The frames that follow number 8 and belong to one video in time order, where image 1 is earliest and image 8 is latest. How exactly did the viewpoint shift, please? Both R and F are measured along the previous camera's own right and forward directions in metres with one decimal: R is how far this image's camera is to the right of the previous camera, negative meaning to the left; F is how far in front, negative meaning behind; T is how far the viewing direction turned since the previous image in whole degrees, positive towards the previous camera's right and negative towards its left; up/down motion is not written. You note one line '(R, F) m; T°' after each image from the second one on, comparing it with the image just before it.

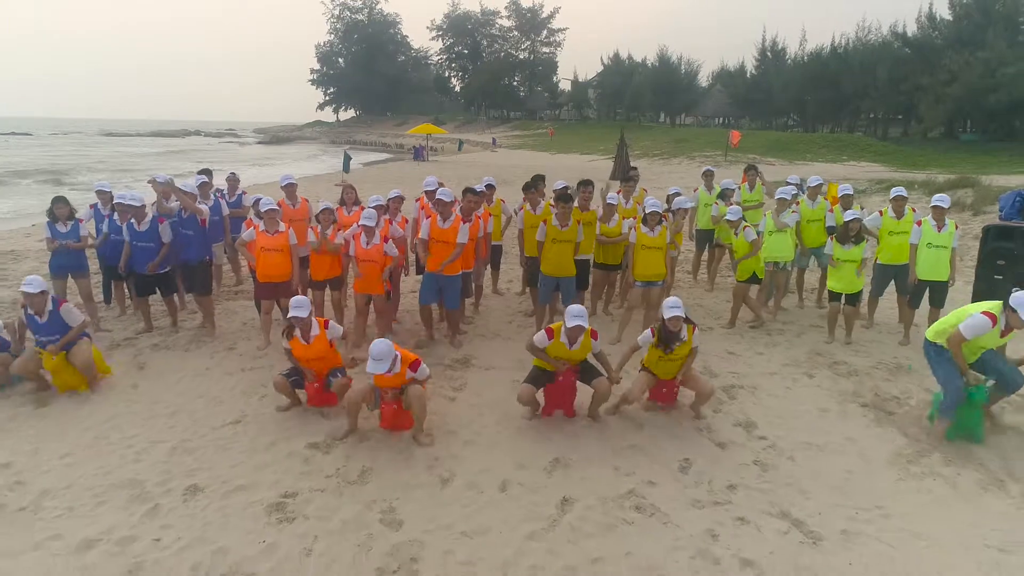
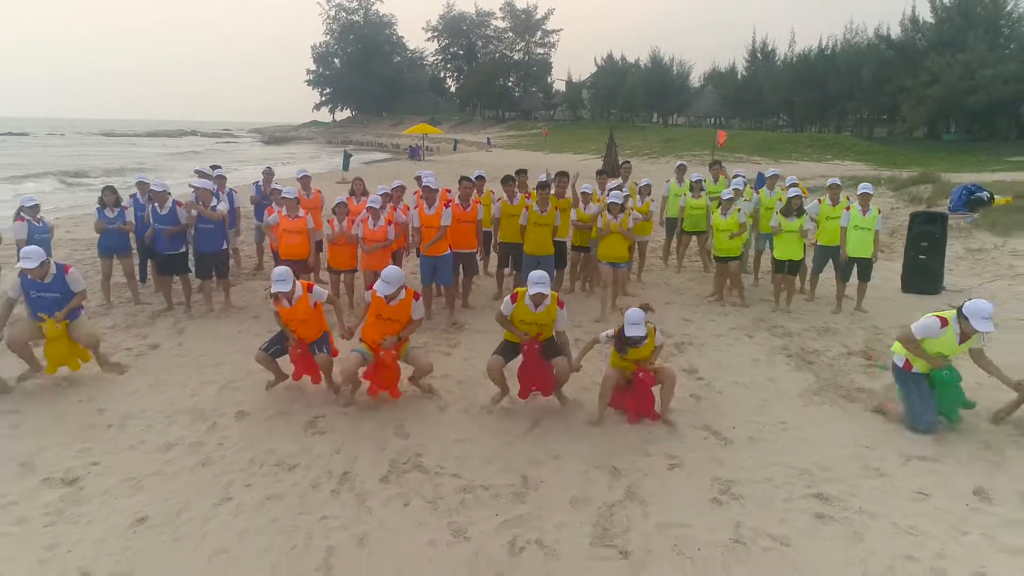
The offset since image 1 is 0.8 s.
(+0.1, -1.1) m; 0°
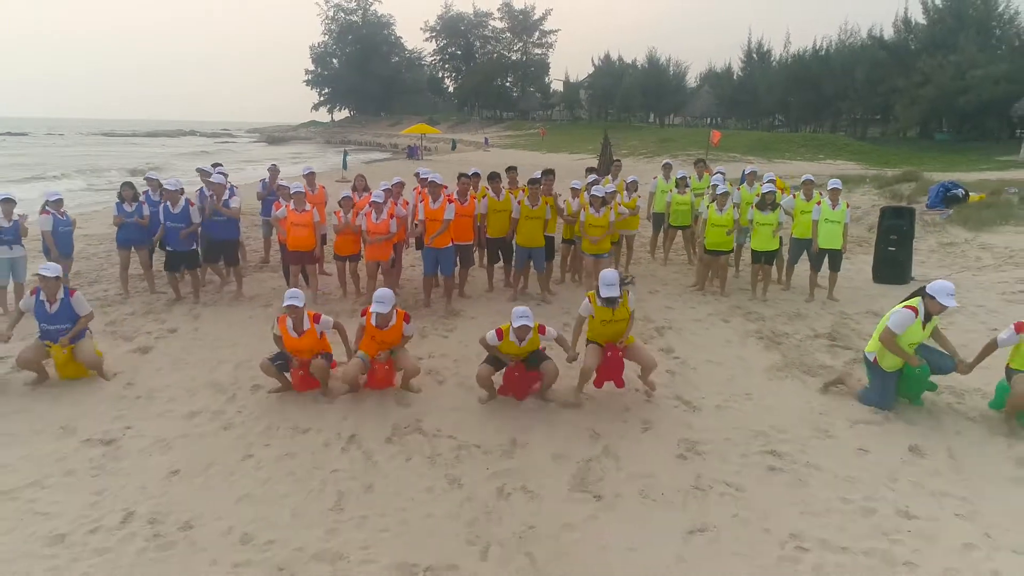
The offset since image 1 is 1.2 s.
(+0.1, -0.5) m; 0°
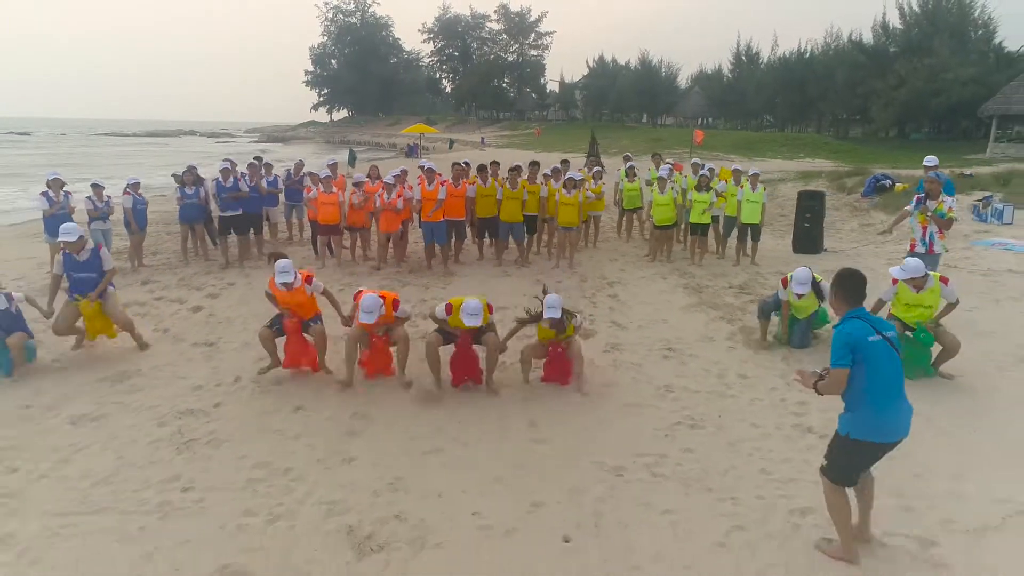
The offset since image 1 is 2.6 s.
(+0.2, -2.0) m; 0°
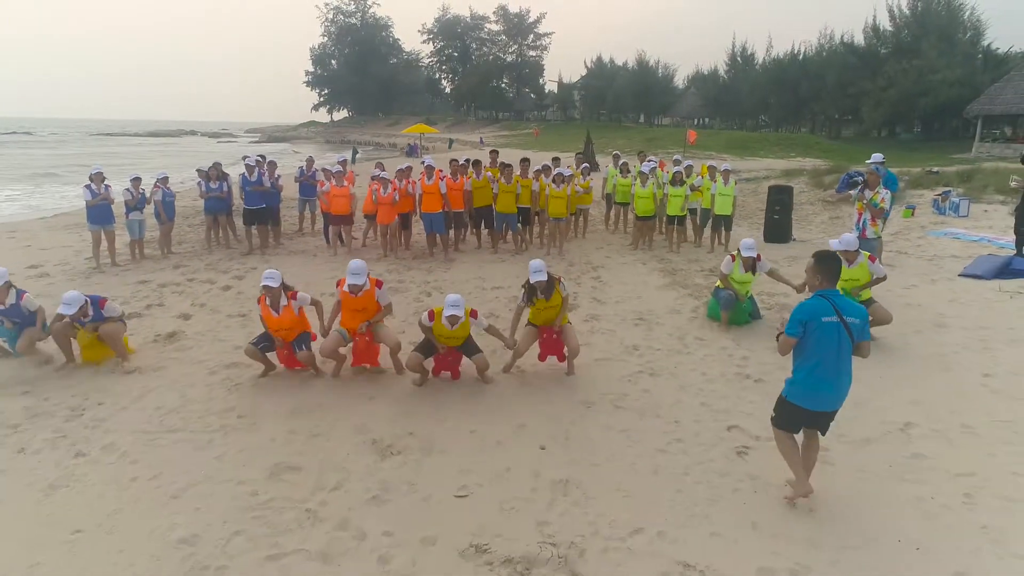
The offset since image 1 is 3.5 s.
(+0.1, -1.0) m; 0°
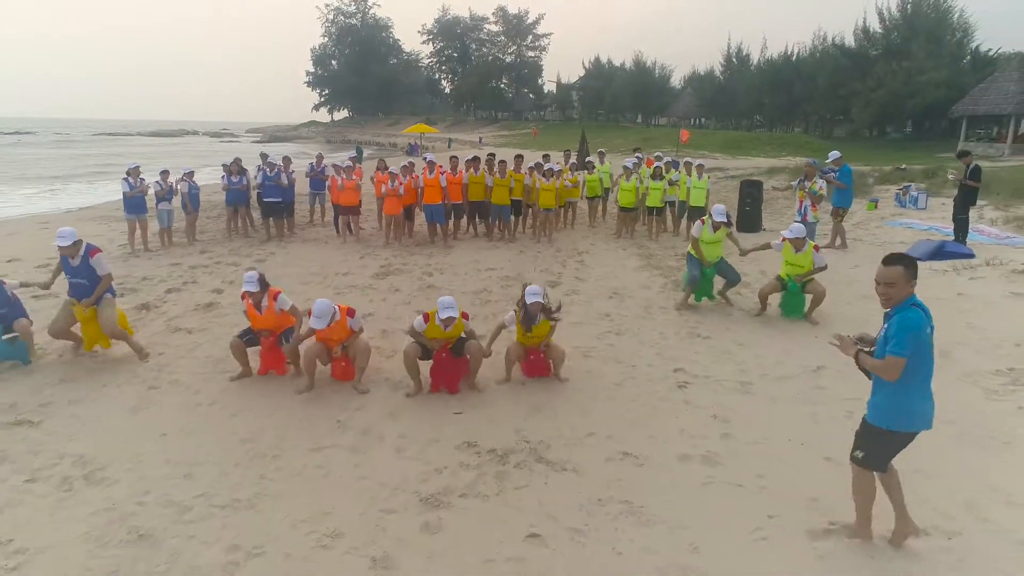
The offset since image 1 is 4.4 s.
(+0.1, -1.1) m; 0°
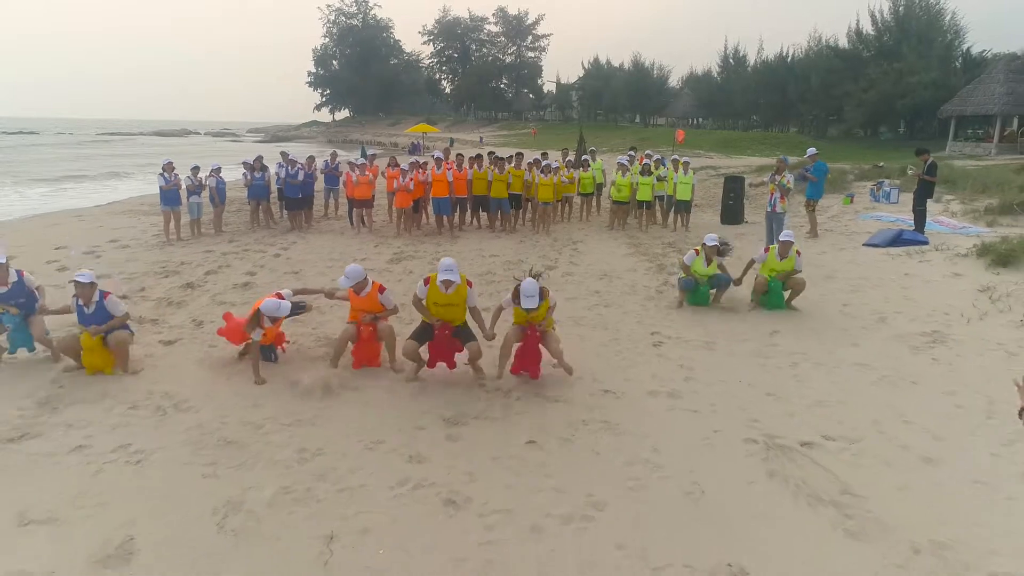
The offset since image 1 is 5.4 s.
(0.0, -1.0) m; 0°
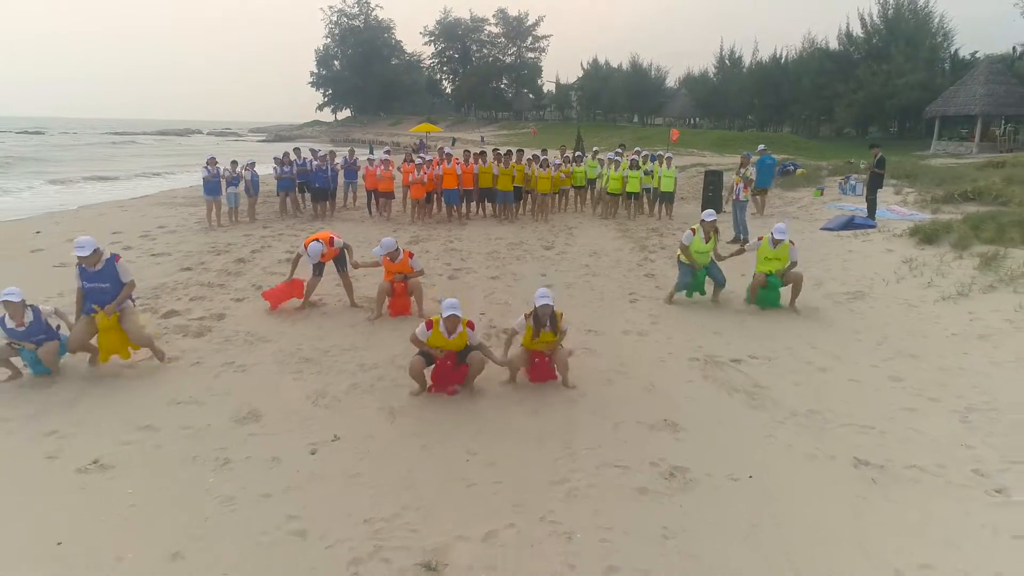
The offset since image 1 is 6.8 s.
(0.0, -1.6) m; 0°
